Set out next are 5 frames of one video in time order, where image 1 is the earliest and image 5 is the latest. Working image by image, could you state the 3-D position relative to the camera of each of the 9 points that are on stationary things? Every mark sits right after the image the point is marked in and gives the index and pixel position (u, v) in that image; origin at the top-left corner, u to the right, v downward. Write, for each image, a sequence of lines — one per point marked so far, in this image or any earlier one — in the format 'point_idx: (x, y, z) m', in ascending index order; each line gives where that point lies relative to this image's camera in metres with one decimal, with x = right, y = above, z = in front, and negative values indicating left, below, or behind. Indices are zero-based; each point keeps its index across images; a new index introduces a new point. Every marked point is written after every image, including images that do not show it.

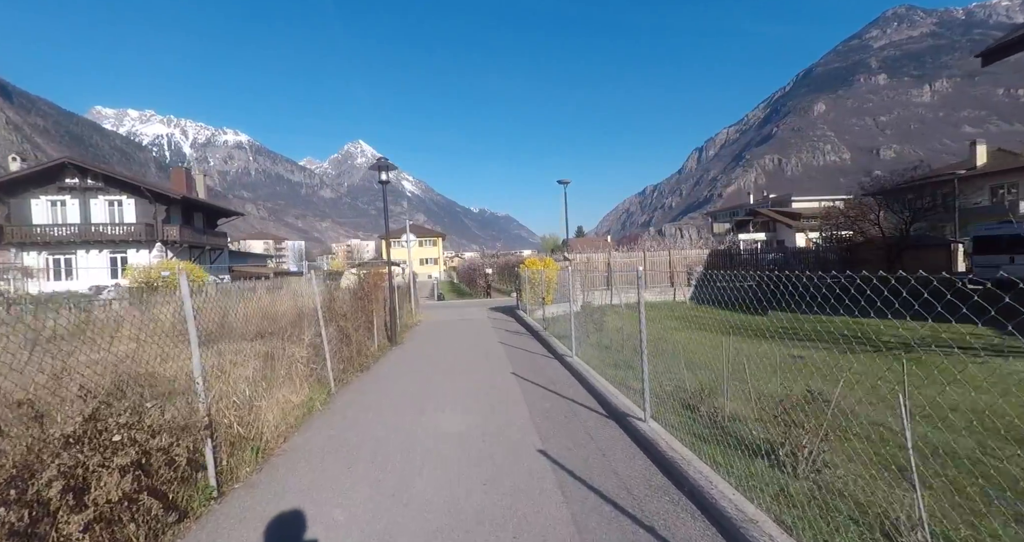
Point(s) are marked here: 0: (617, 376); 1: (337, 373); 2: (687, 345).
0: (+1.6, -1.6, +7.3) m
1: (-2.5, -1.4, +6.6) m
2: (+3.5, -1.5, +9.5) m
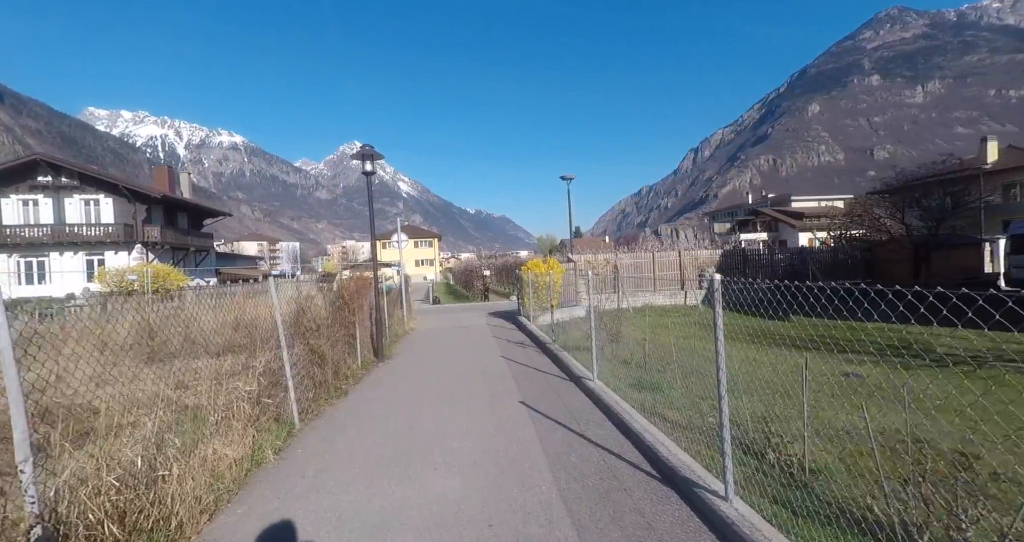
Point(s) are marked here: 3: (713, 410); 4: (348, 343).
0: (+1.7, -1.7, +6.1) m
1: (-2.4, -1.5, +5.3) m
2: (+3.6, -1.6, +8.3) m
3: (+2.4, -1.7, +5.6) m
4: (-2.6, -1.2, +7.4) m
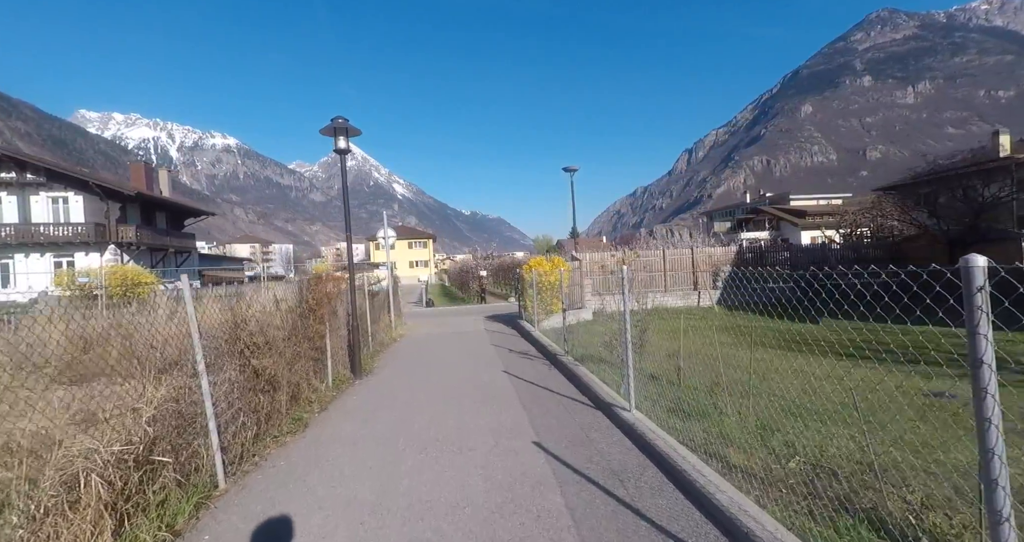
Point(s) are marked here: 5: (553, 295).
0: (+1.8, -1.6, +4.6) m
1: (-2.3, -1.5, +3.9) m
2: (+3.6, -1.5, +6.9) m
3: (+2.5, -1.6, +4.2) m
4: (-2.6, -1.1, +6.0) m
5: (+1.2, -0.7, +13.2) m
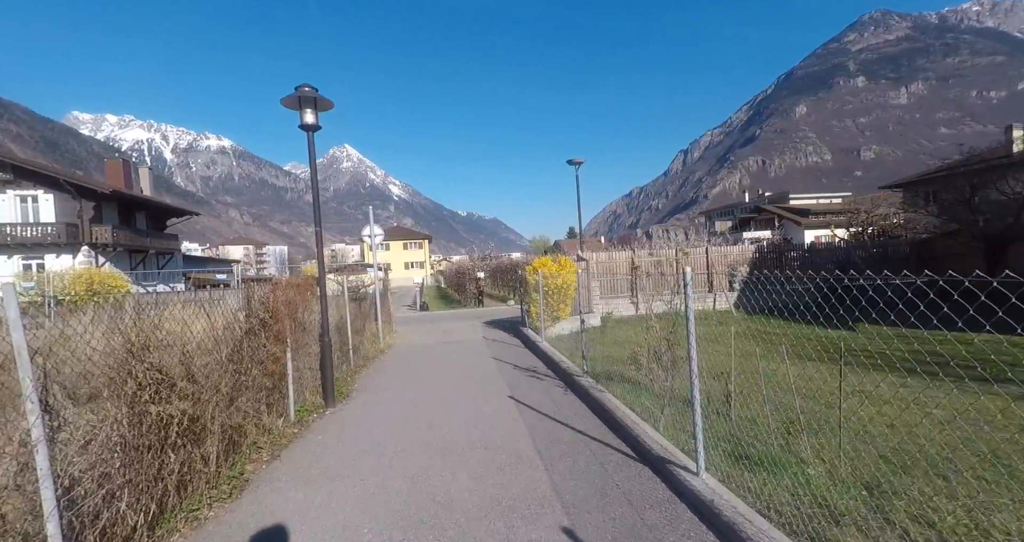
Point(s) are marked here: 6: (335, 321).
0: (+1.9, -1.6, +3.3) m
1: (-2.2, -1.5, +2.6) m
2: (+3.7, -1.5, +5.6) m
3: (+2.6, -1.6, +2.9) m
4: (-2.5, -1.2, +4.7) m
5: (+1.3, -0.7, +11.9) m
6: (-3.1, -0.9, +8.1) m
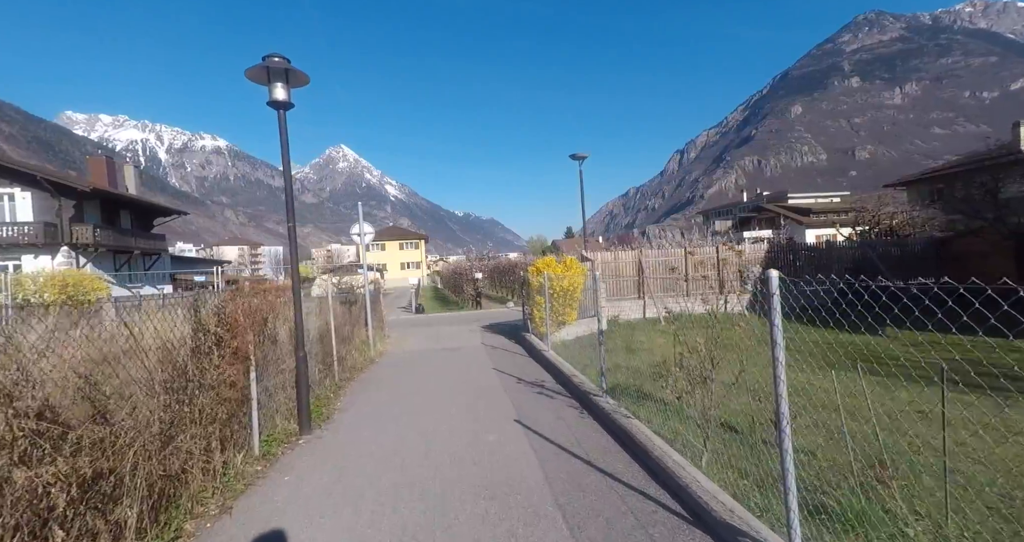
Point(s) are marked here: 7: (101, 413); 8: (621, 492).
0: (+2.0, -1.7, +2.5) m
1: (-2.1, -1.5, +1.7) m
2: (+3.8, -1.6, +4.8) m
3: (+2.7, -1.6, +2.1) m
4: (-2.4, -1.2, +3.8) m
5: (+1.3, -0.7, +11.1) m
6: (-3.0, -0.9, +7.2) m
7: (-2.3, -0.8, +2.7) m
8: (+0.8, -1.5, +3.3) m
